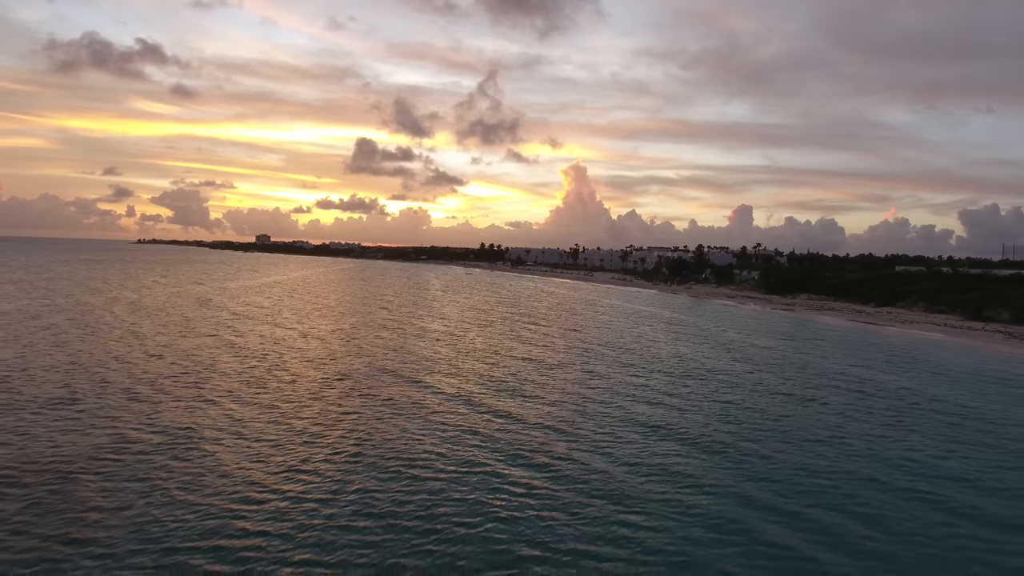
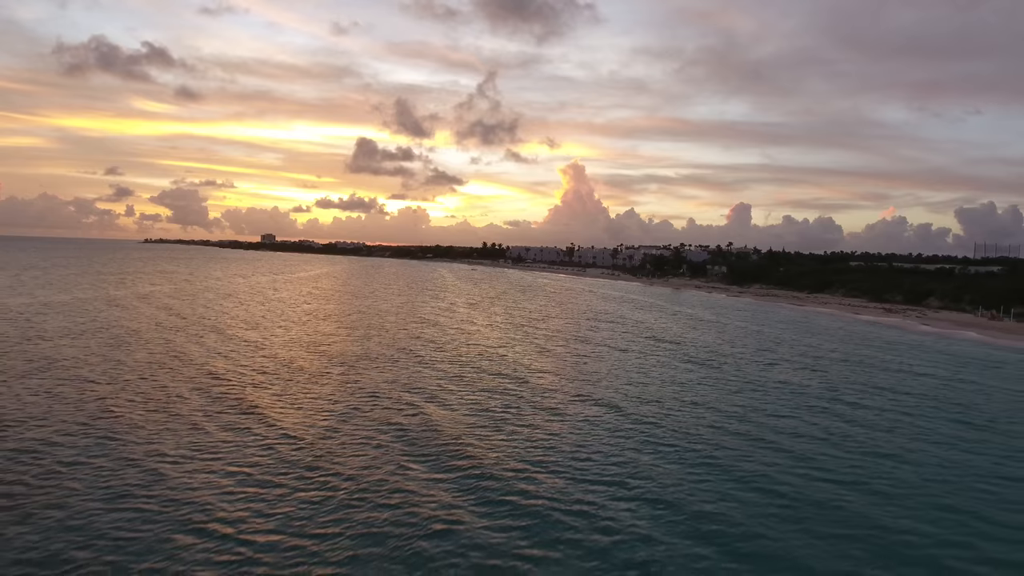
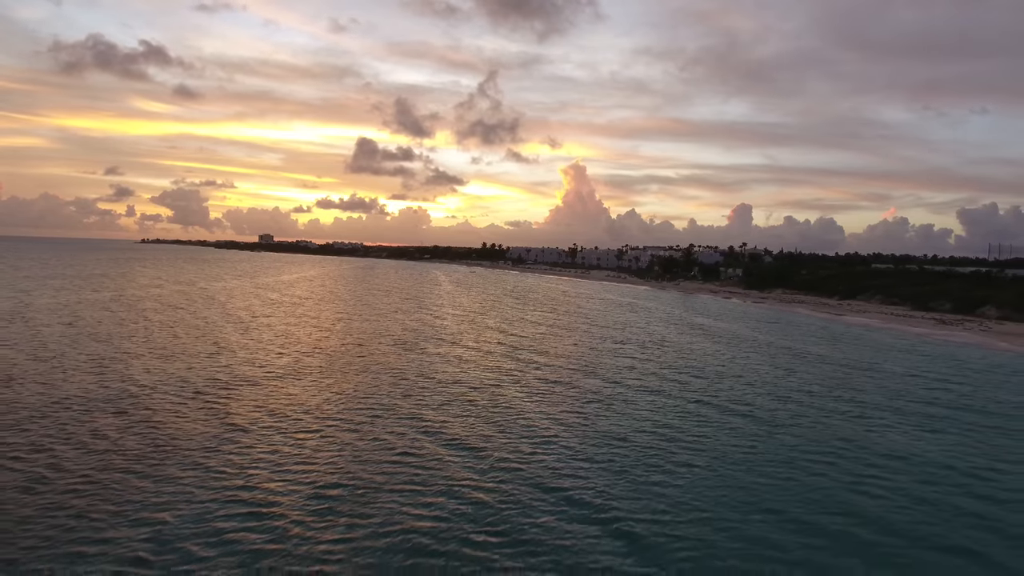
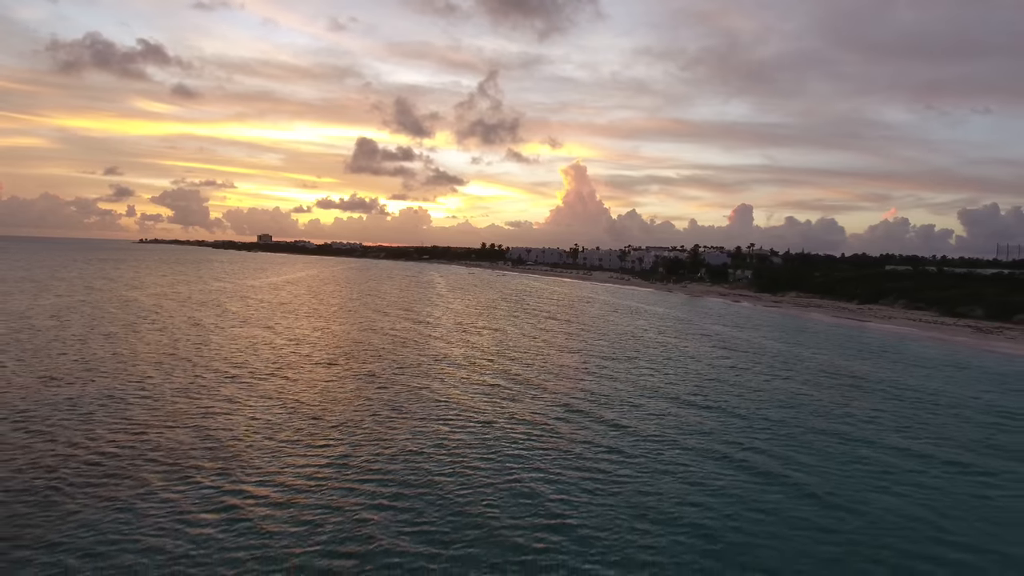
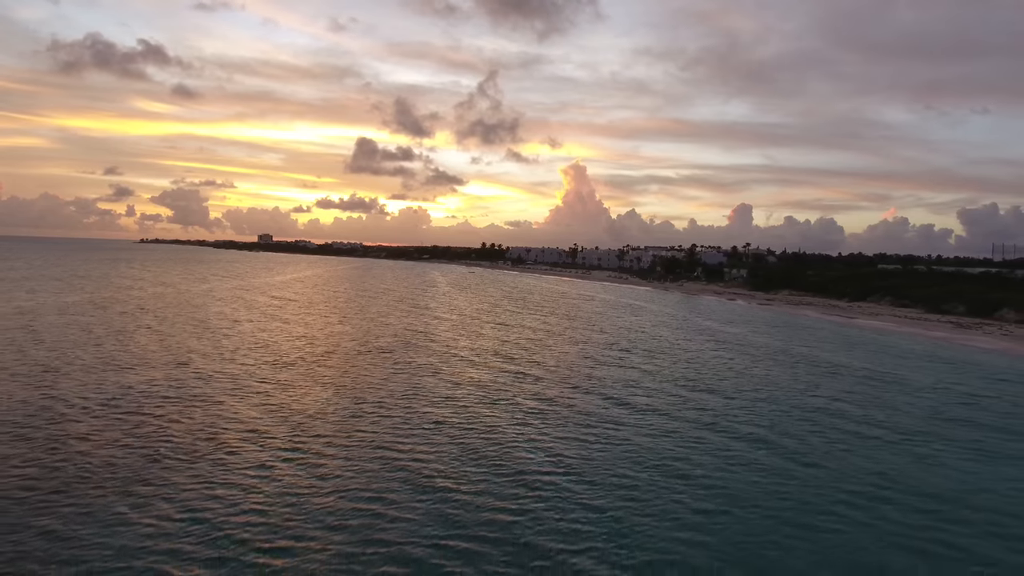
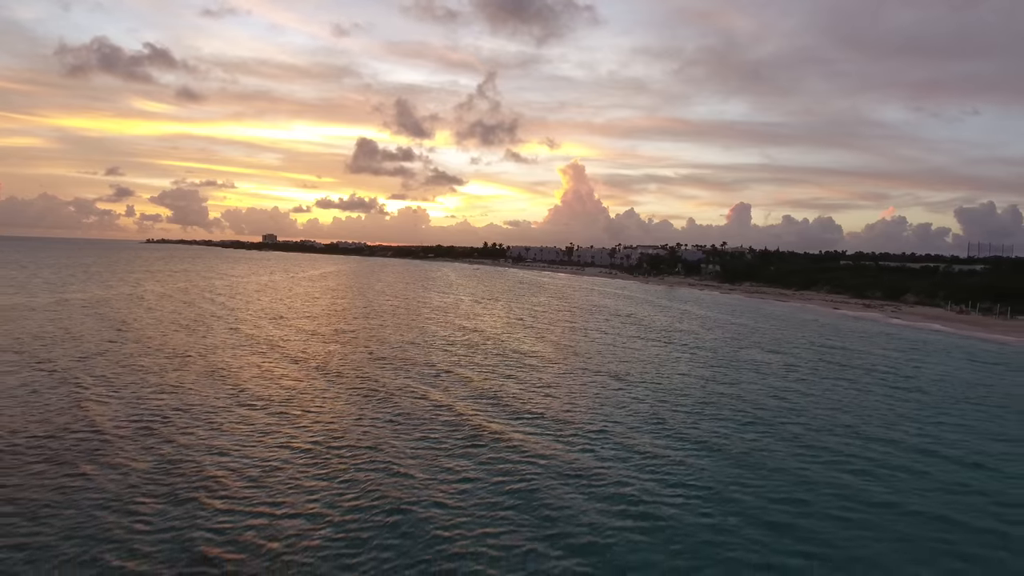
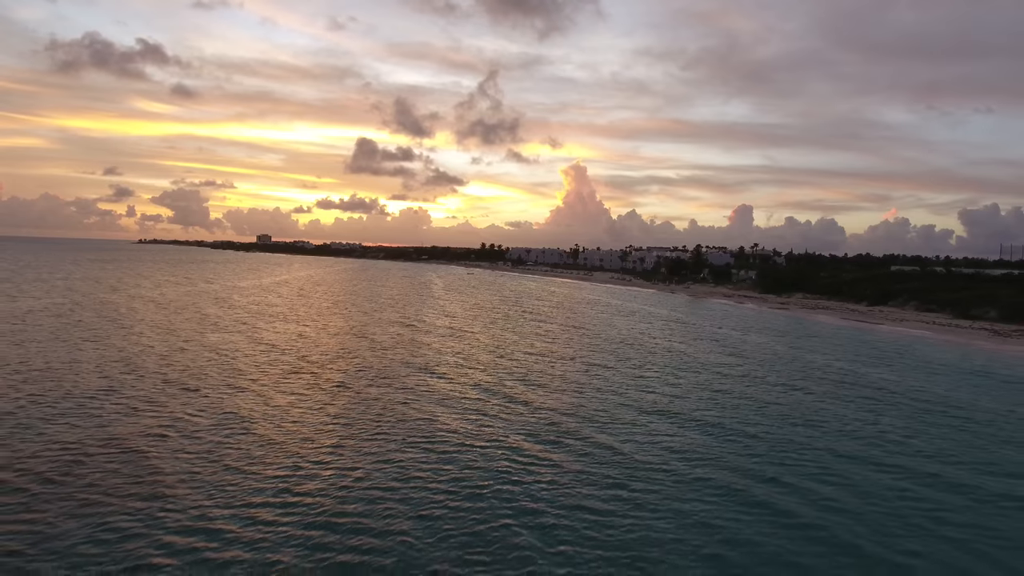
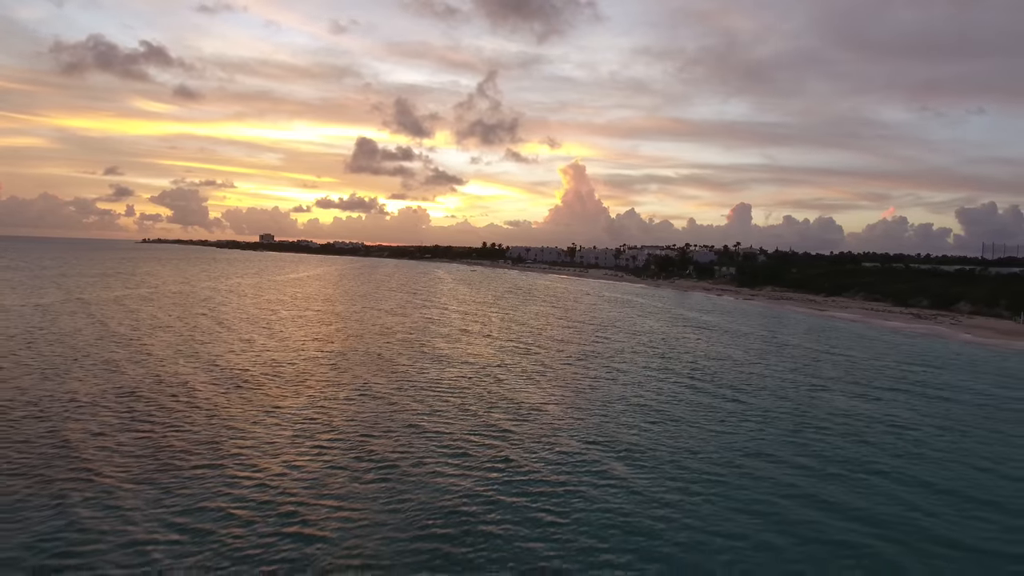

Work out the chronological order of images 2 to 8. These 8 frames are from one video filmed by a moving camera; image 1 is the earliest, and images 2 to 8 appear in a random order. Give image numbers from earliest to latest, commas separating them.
7, 4, 5, 3, 8, 2, 6
